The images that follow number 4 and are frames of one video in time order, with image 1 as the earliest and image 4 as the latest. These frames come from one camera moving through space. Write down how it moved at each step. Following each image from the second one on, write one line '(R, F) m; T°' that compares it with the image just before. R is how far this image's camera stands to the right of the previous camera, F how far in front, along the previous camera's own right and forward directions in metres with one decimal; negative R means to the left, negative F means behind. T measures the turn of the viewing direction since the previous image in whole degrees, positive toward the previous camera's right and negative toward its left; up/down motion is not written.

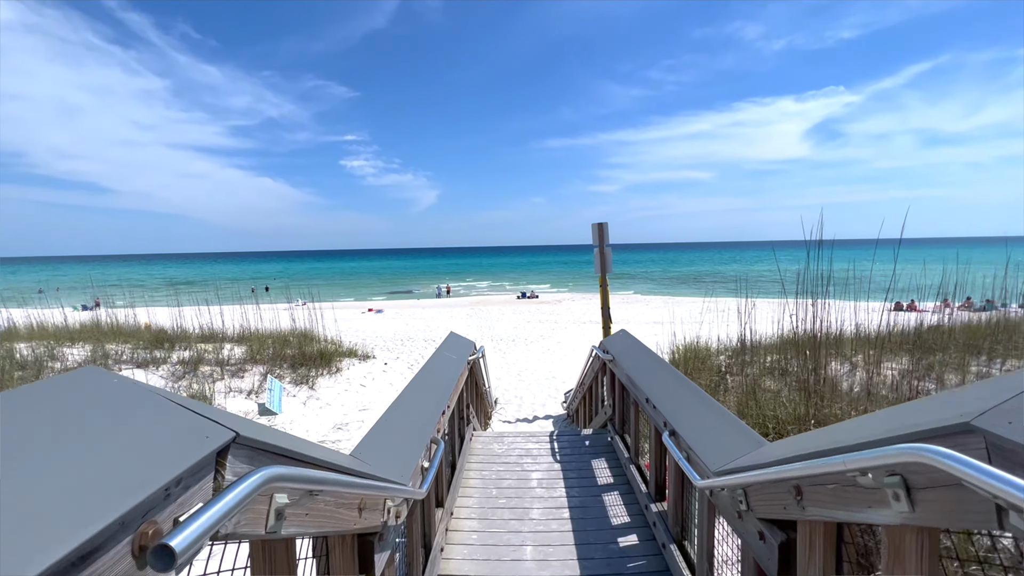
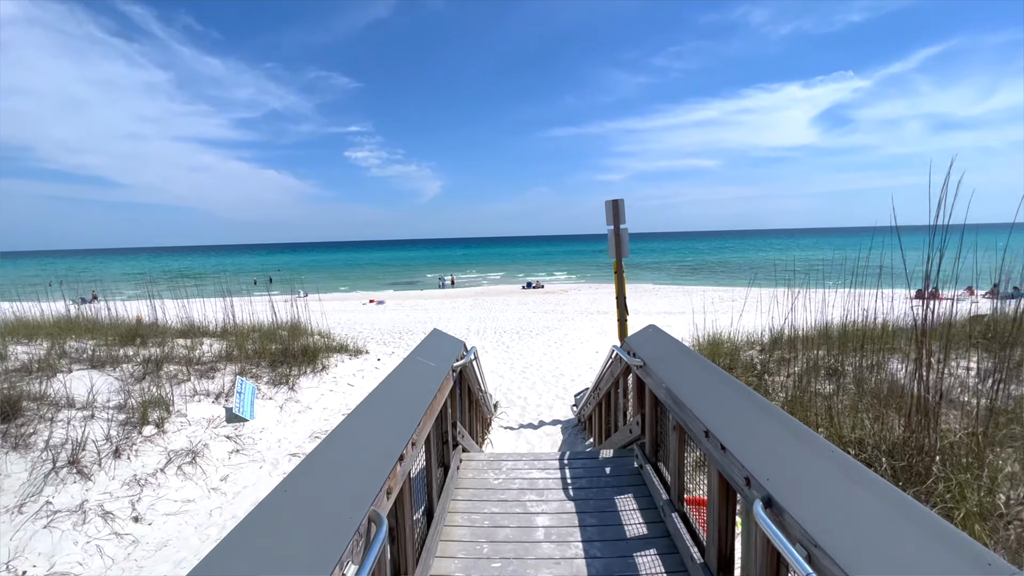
(+0.1, +1.0) m; -1°
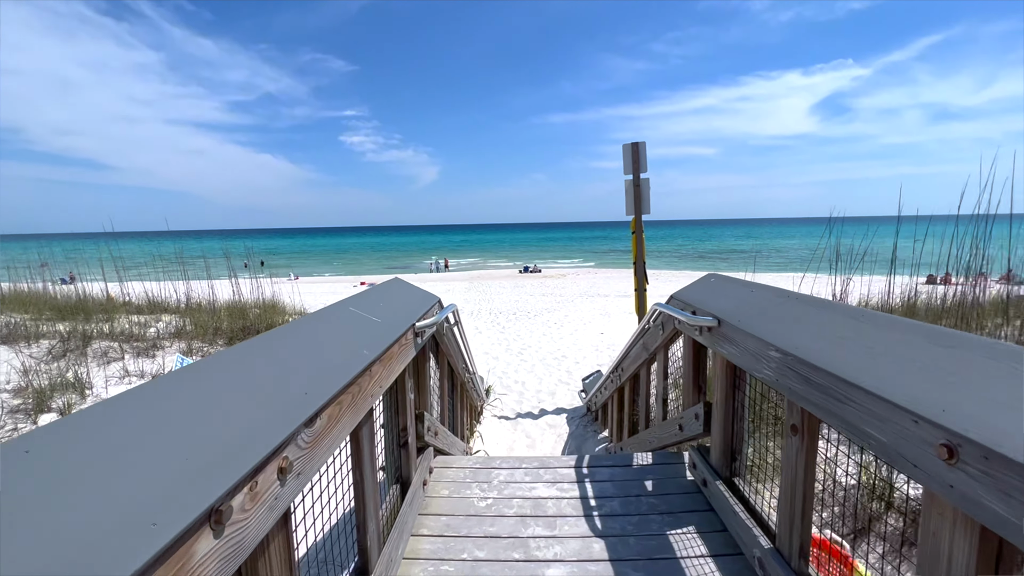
(0.0, +1.2) m; 0°
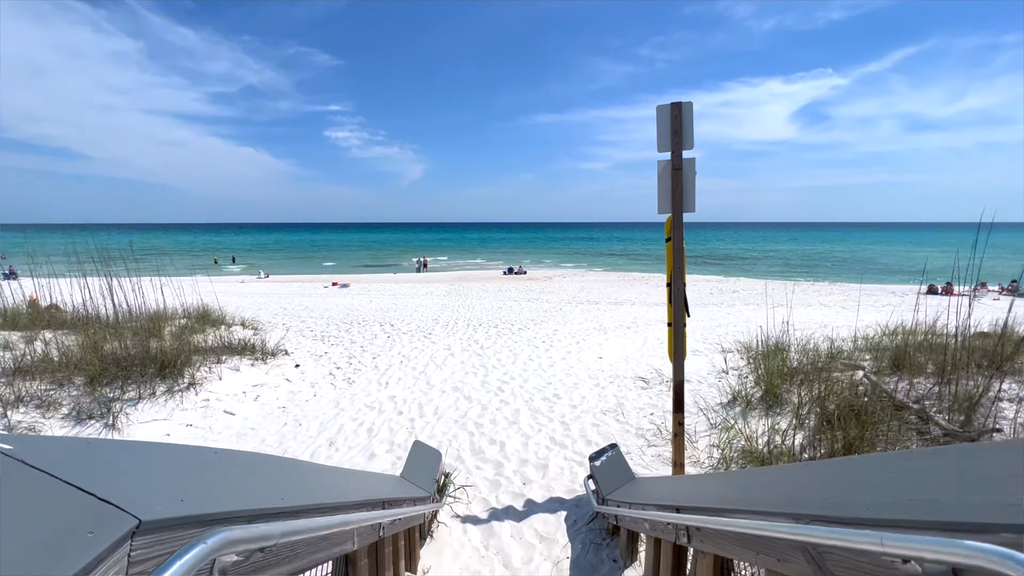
(+0.1, +2.0) m; +2°
